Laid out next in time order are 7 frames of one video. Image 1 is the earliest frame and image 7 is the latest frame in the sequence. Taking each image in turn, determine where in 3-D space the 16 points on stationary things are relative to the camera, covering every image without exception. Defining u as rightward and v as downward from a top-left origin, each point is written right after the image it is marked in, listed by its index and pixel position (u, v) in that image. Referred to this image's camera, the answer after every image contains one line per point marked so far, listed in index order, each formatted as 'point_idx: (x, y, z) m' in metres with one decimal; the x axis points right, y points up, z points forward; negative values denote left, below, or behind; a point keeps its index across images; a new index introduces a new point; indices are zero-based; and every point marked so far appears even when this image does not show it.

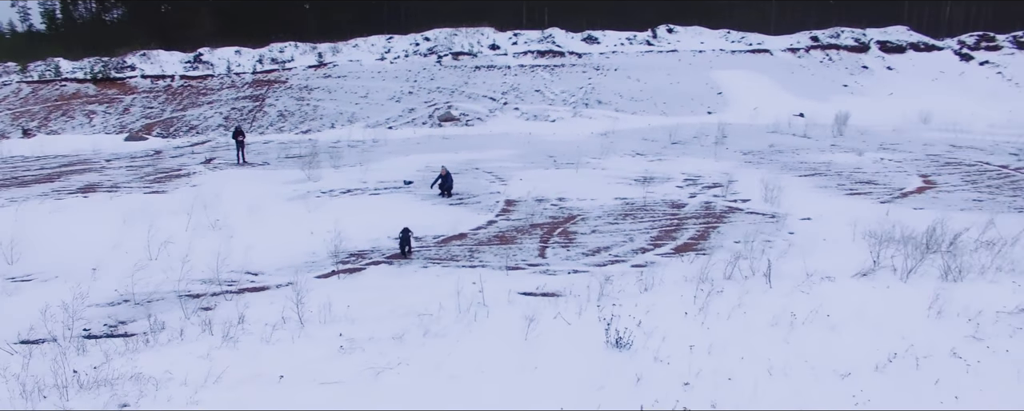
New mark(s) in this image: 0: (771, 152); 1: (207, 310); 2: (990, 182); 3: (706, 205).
0: (+6.5, +1.4, +15.3) m
1: (-3.2, -1.1, +6.2) m
2: (+8.8, +0.5, +11.2) m
3: (+3.3, 0.0, +10.3) m
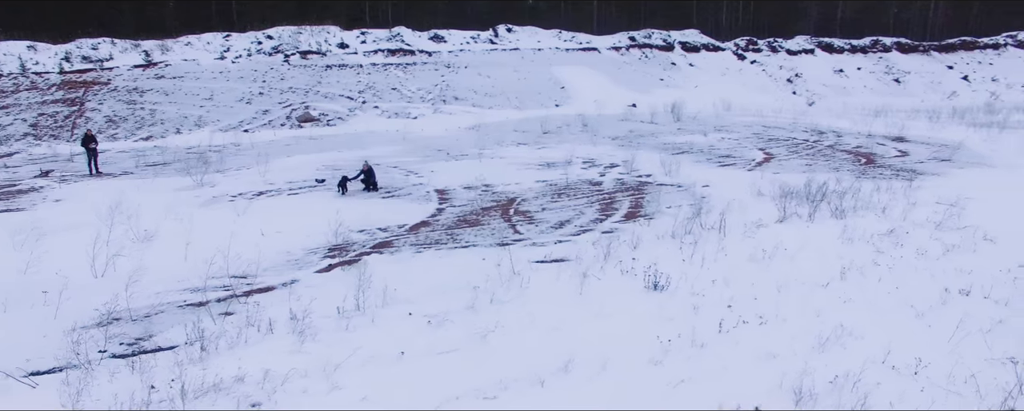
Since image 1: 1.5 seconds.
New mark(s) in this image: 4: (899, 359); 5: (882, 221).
0: (+3.5, +2.0, +17.6) m
1: (-2.7, -1.1, +5.9) m
2: (+7.0, +1.3, +14.4) m
3: (+2.1, +0.5, +11.8) m
4: (+3.1, -1.2, +4.9) m
5: (+5.1, -0.2, +8.2) m
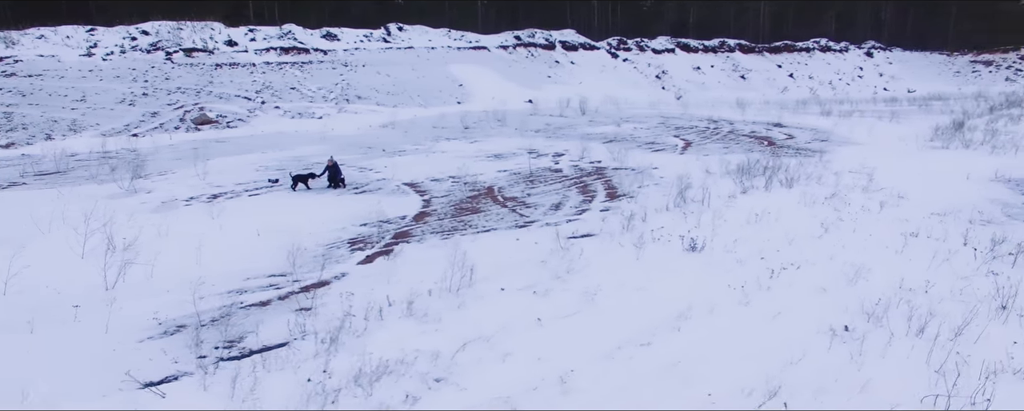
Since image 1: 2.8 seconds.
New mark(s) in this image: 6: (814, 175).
0: (+1.2, +2.4, +18.7) m
1: (-1.8, -1.0, +5.9) m
2: (+5.4, +1.9, +16.4) m
3: (+1.3, +0.8, +12.7) m
4: (+4.1, -0.8, +6.2) m
5: (+5.2, +0.3, +9.9) m
6: (+5.3, +0.5, +10.7) m
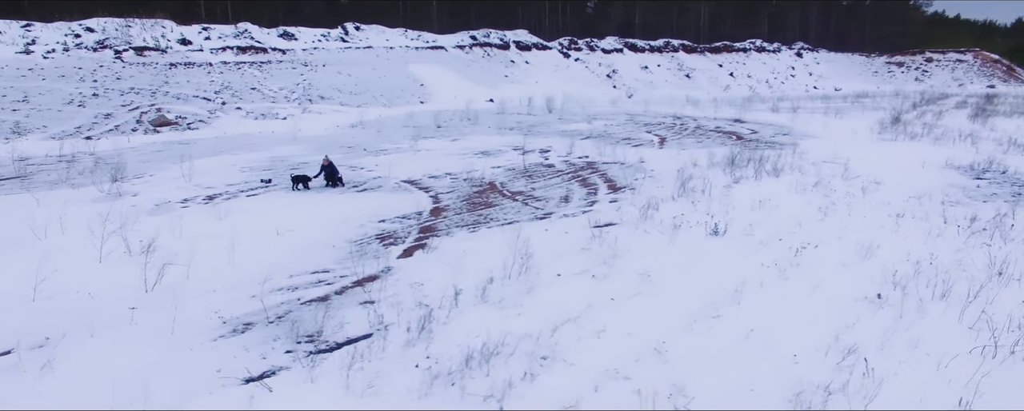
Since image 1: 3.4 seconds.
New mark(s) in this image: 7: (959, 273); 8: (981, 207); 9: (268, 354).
0: (+0.4, +2.5, +19.0) m
1: (-1.1, -0.9, +6.0) m
2: (+4.9, +2.1, +17.2) m
3: (+1.2, +0.9, +13.1) m
4: (+4.7, -0.6, +7.0) m
5: (+5.3, +0.5, +10.7) m
6: (+5.4, +0.8, +11.5) m
7: (+4.8, -0.7, +6.4) m
8: (+7.1, 0.0, +9.1) m
9: (-2.0, -1.2, +5.0) m
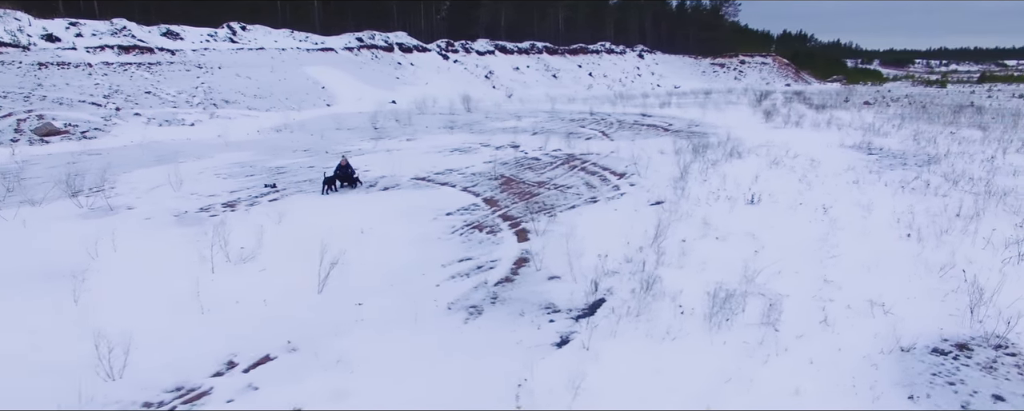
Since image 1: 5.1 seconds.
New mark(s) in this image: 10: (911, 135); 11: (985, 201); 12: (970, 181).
0: (-1.6, +2.6, +19.7) m
1: (+0.8, -0.7, +6.8) m
2: (+3.1, +2.6, +19.3) m
3: (+0.9, +1.2, +14.3) m
4: (+6.0, -0.1, +9.4) m
5: (+5.5, +1.1, +13.2) m
6: (+5.3, +1.3, +13.9) m
7: (+6.3, -0.2, +8.9) m
8: (+7.7, +0.7, +12.1) m
9: (+0.2, -1.1, +5.6) m
10: (+11.2, +2.0, +17.0) m
11: (+7.6, +0.1, +9.7) m
12: (+8.5, +0.5, +11.2) m
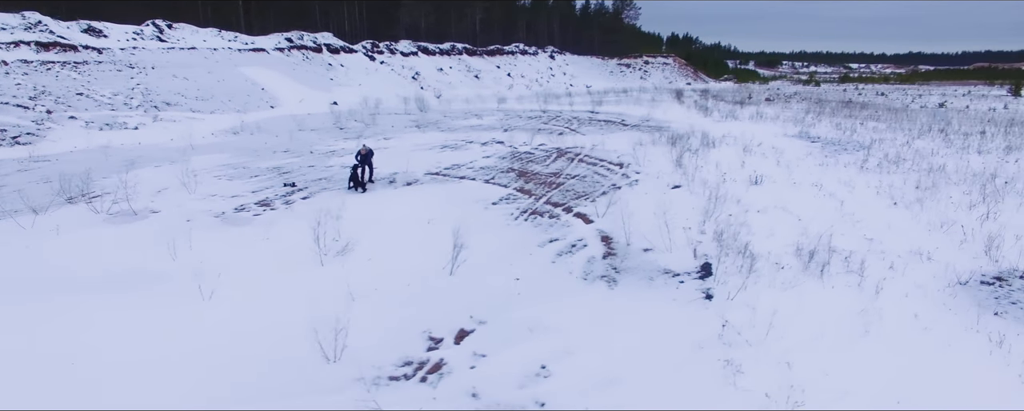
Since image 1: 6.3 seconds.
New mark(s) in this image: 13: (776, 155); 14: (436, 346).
0: (-2.8, +2.7, +20.0) m
1: (+2.0, -0.4, +7.7) m
2: (+2.0, +2.8, +20.4) m
3: (+0.7, +1.4, +15.1) m
4: (+6.7, +0.4, +11.2) m
5: (+5.4, +1.5, +14.8) m
6: (+5.1, +1.7, +15.5) m
7: (+7.0, +0.3, +10.7) m
8: (+7.8, +1.2, +14.2) m
9: (+1.7, -0.8, +6.4) m
10: (+10.3, +2.6, +19.6) m
11: (+8.1, +0.6, +11.8) m
12: (+8.7, +1.0, +13.4) m
13: (+5.9, +1.1, +13.7) m
14: (-0.7, -1.2, +5.2) m
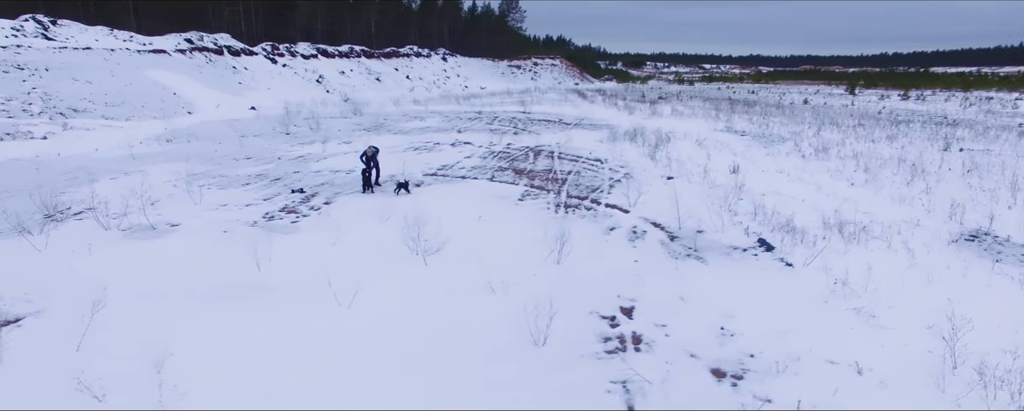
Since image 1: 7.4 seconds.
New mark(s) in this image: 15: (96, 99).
0: (-4.5, +2.6, +19.8) m
1: (+2.9, -0.2, +8.7) m
2: (+0.1, +2.9, +21.2) m
3: (0.0, +1.5, +15.7) m
4: (+6.7, +0.8, +13.2) m
5: (+4.7, +1.8, +16.4) m
6: (+4.3, +2.0, +17.1) m
7: (+7.2, +0.7, +12.8) m
8: (+7.2, +1.6, +16.3) m
9: (+3.0, -0.6, +7.5) m
10: (+8.4, +3.1, +22.2) m
11: (+8.0, +1.1, +14.1) m
12: (+8.2, +1.5, +15.8) m
13: (+5.5, +1.5, +15.5) m
14: (+0.9, -1.1, +5.8) m
15: (-13.0, +3.4, +19.0) m
